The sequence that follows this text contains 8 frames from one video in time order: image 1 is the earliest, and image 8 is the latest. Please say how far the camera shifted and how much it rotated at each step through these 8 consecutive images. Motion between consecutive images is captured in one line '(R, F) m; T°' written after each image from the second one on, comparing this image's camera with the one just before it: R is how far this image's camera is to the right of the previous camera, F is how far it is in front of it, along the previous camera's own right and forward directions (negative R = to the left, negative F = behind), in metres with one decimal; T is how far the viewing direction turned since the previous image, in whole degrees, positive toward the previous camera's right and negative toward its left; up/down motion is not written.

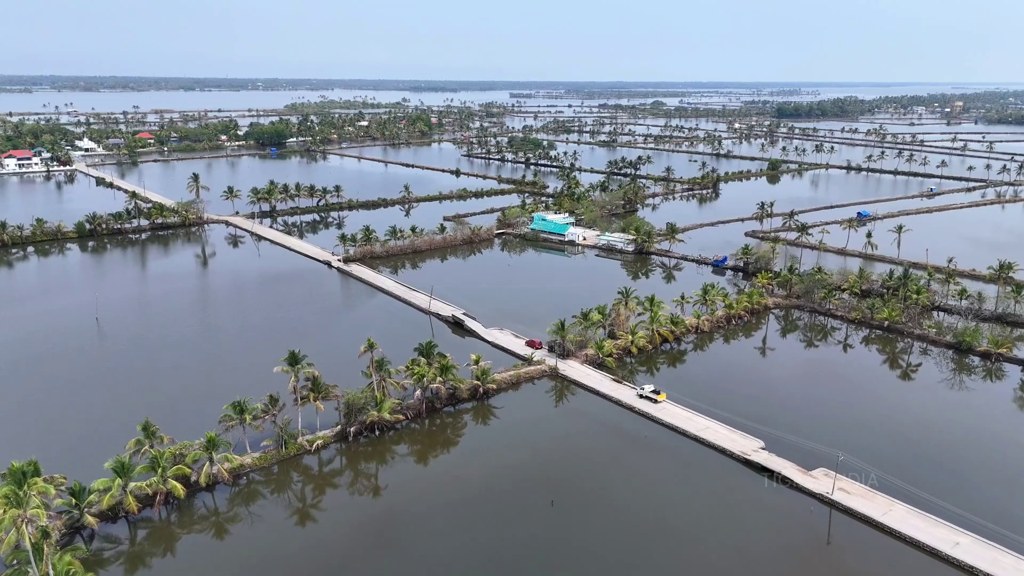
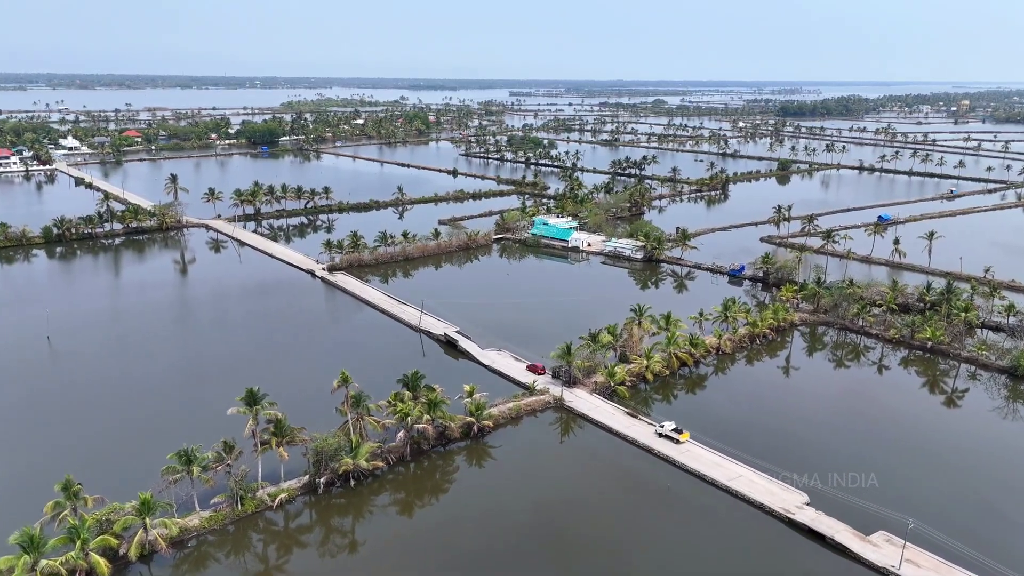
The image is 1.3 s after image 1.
(0.0, +3.9) m; 0°
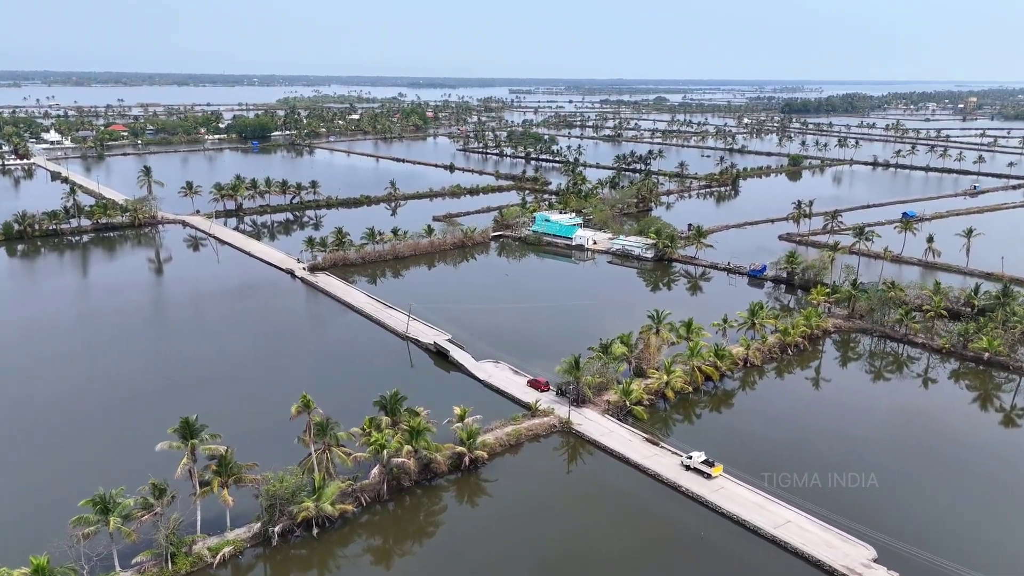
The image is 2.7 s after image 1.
(0.0, +4.1) m; 0°
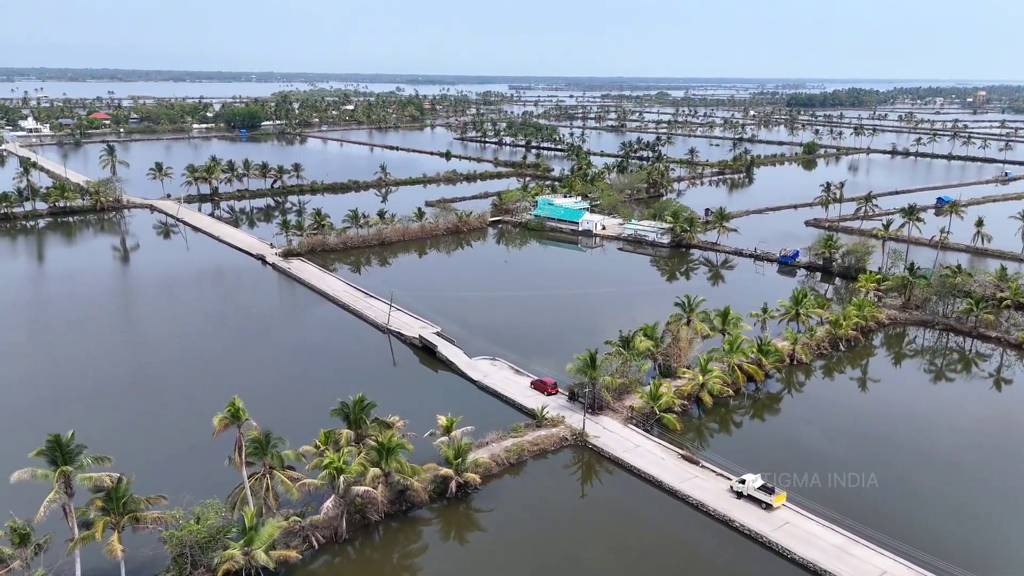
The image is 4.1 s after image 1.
(0.0, +4.8) m; 0°
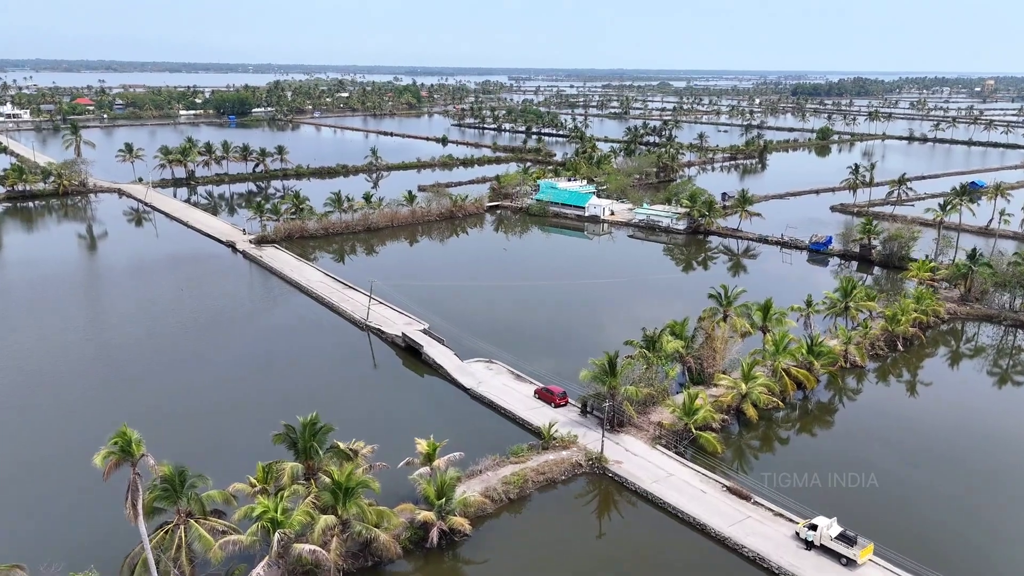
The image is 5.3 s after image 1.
(0.0, +3.9) m; 0°
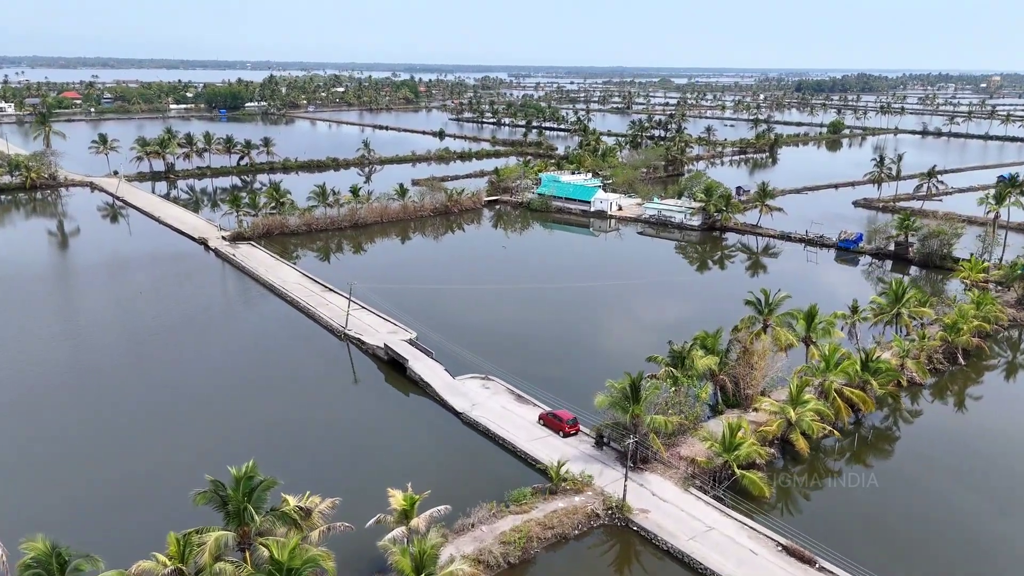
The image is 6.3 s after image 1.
(0.0, +2.9) m; 0°
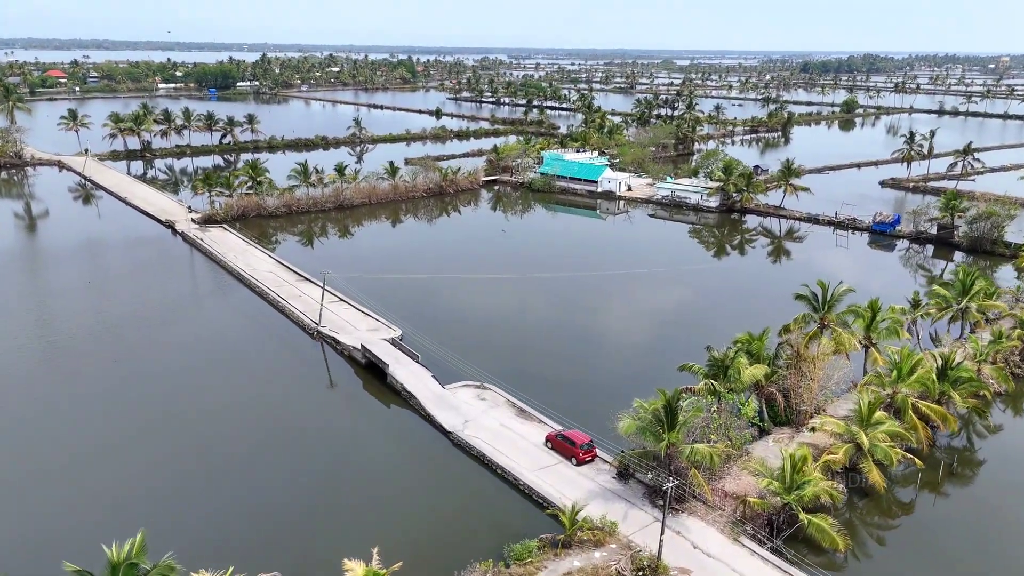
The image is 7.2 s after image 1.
(0.0, +2.9) m; 0°
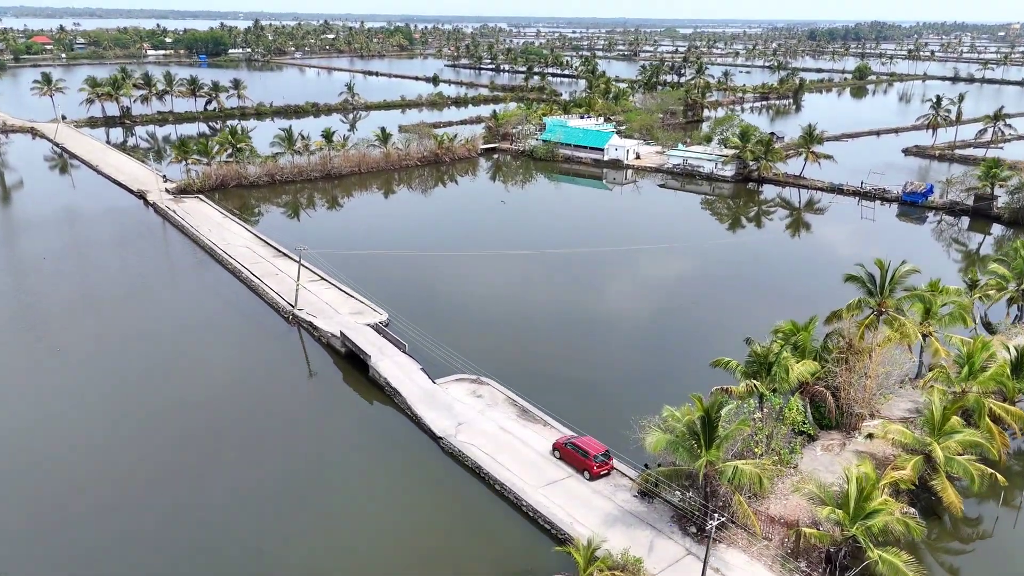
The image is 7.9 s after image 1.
(0.0, +2.0) m; 0°
